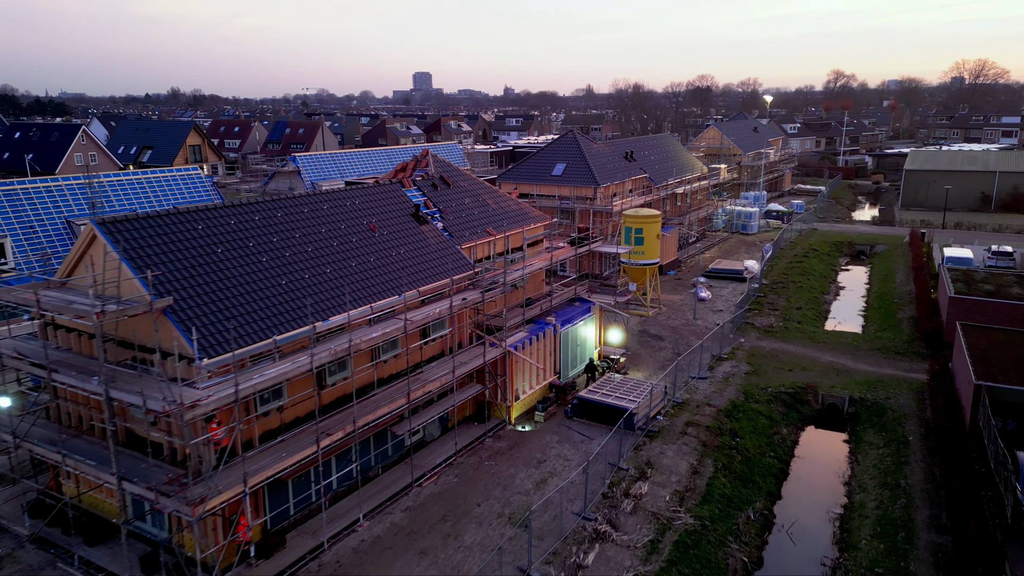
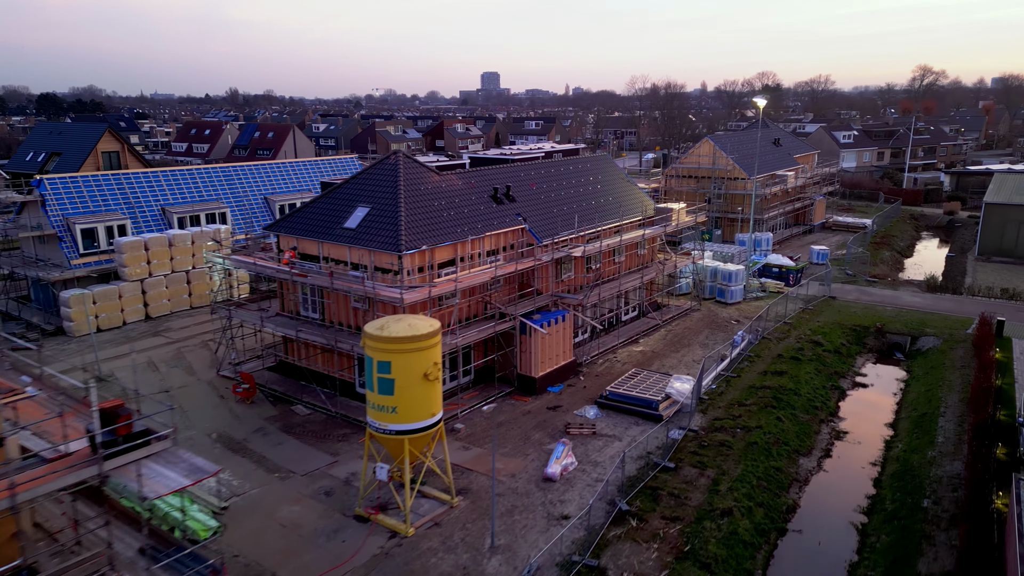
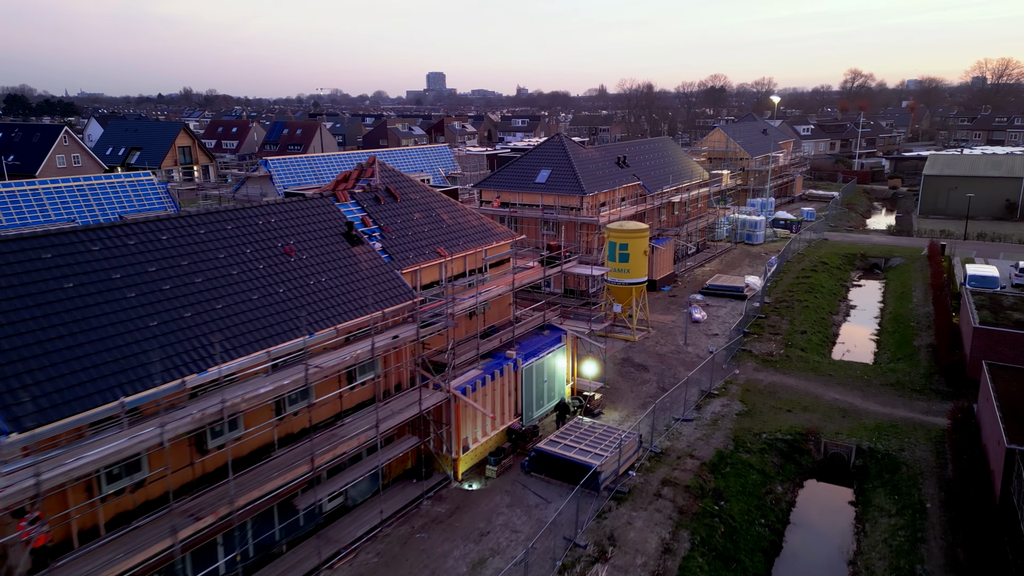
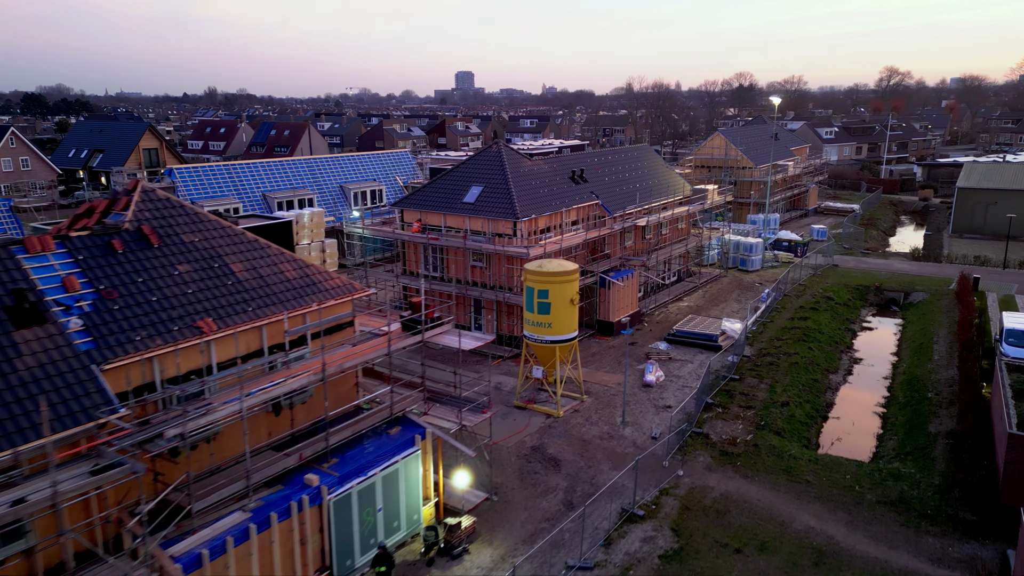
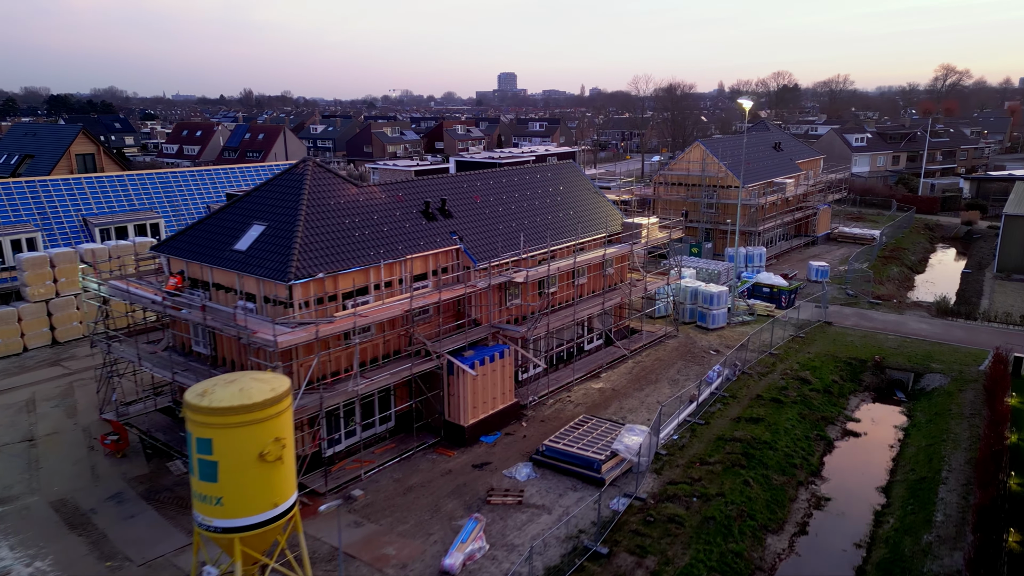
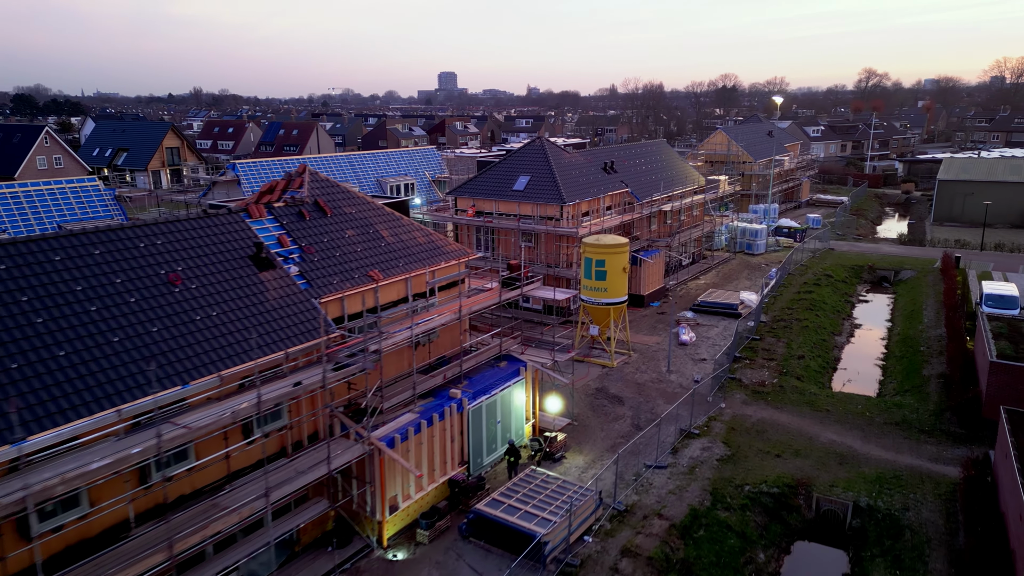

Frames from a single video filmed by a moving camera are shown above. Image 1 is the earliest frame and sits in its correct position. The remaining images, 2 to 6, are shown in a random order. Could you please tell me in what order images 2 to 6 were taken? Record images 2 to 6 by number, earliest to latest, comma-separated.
3, 6, 4, 2, 5
